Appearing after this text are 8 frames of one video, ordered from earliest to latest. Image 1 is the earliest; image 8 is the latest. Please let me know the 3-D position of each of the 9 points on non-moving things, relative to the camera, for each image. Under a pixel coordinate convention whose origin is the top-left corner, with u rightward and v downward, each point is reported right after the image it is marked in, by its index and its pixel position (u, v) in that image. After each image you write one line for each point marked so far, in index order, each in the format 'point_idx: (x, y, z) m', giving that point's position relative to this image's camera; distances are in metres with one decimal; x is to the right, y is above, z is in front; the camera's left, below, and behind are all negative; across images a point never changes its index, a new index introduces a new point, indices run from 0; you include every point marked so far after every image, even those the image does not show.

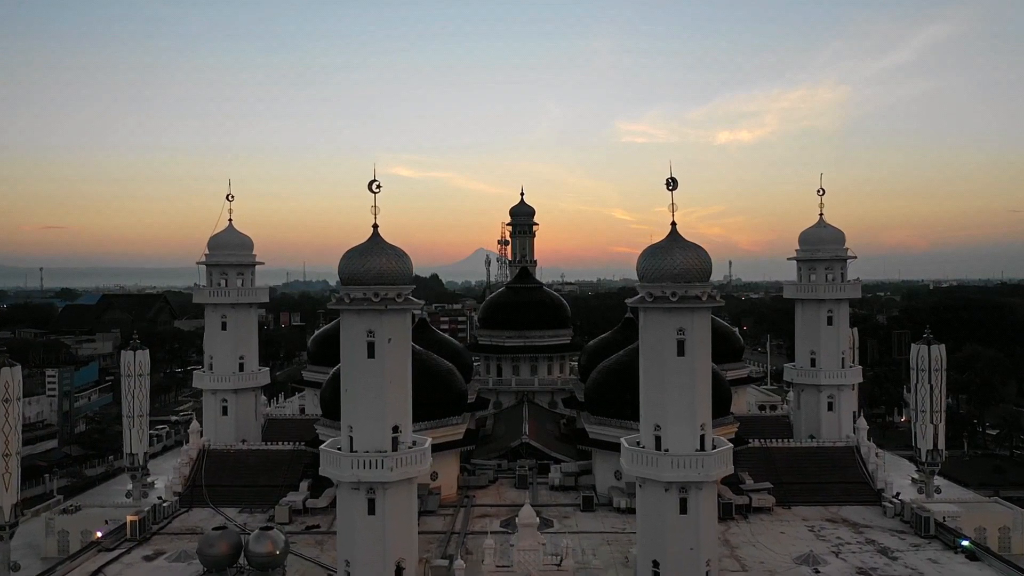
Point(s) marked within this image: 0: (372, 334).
0: (-2.5, -0.9, +13.4) m
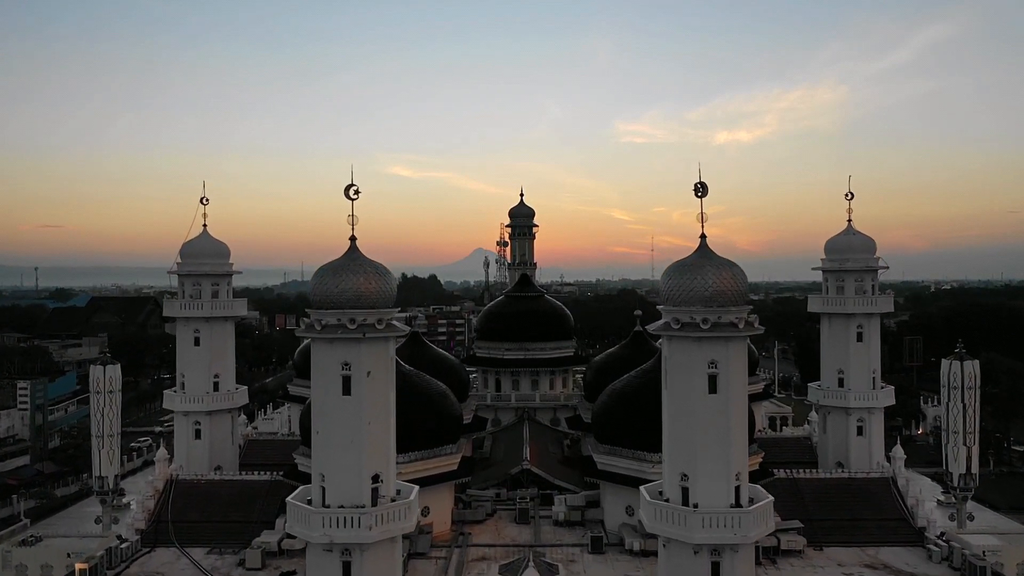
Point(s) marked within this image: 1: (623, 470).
0: (-2.5, -1.2, +11.4) m
1: (+2.7, -4.5, +18.4) m
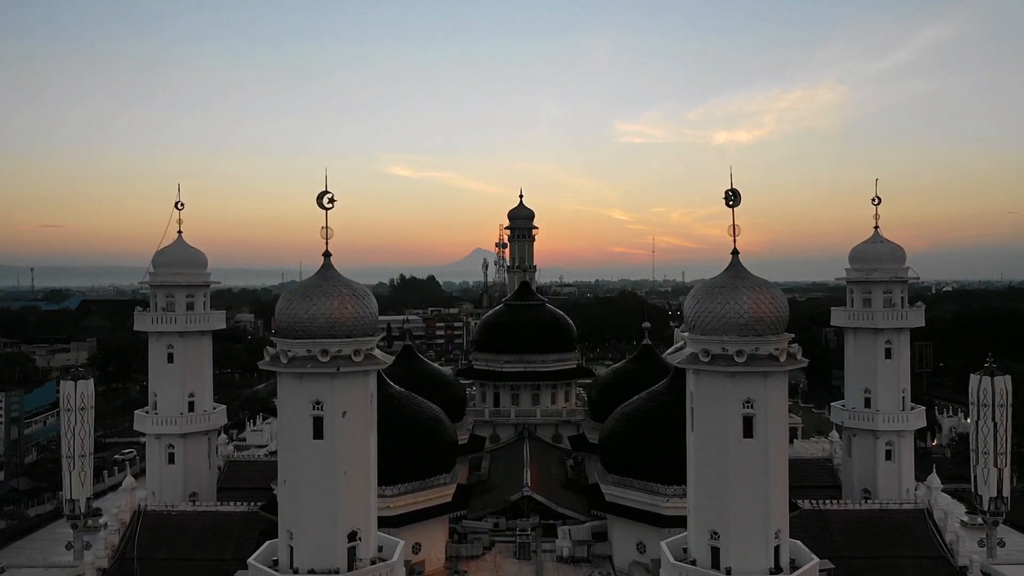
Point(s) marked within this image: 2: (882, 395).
0: (-2.5, -1.6, +9.7) m
1: (+2.7, -4.8, +16.7) m
2: (+9.9, -2.9, +20.0) m
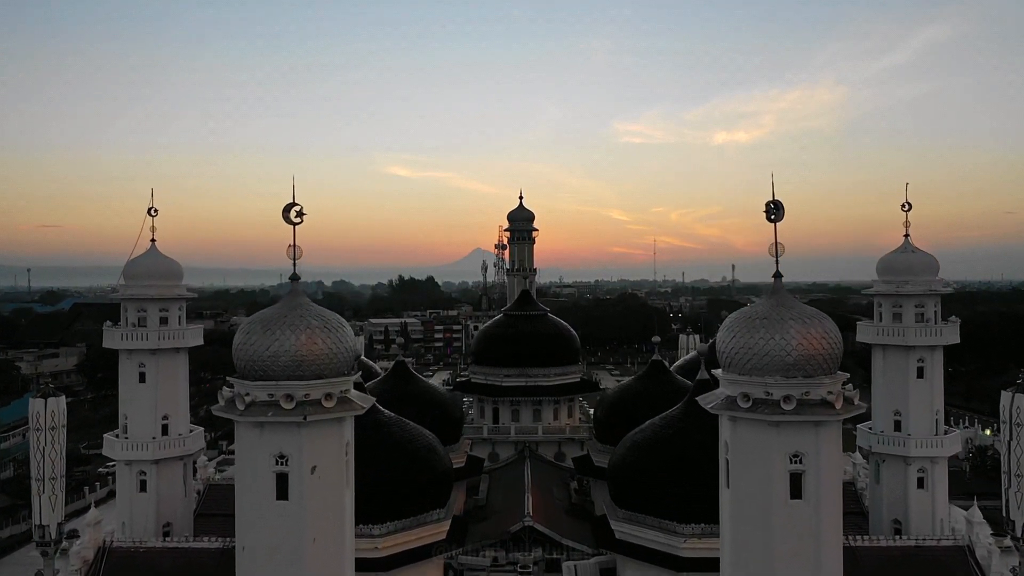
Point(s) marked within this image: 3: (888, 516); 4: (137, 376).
0: (-2.5, -1.9, +8.1) m
1: (+2.8, -5.2, +15.2) m
2: (+10.0, -3.2, +18.4) m
3: (+9.5, -5.7, +18.7) m
4: (-9.5, -2.2, +18.8) m
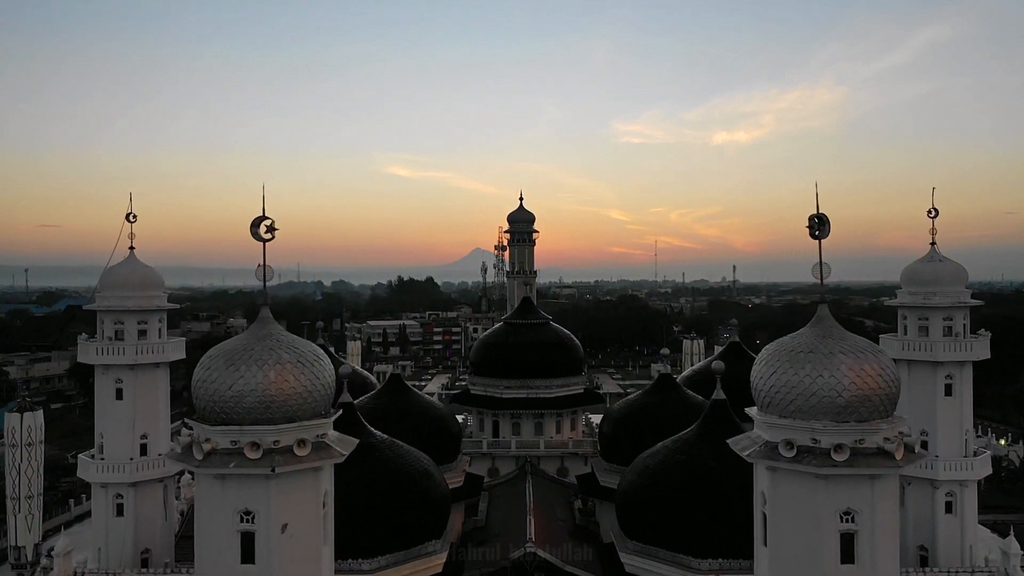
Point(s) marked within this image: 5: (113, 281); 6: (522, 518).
0: (-2.5, -2.2, +7.0) m
1: (+2.8, -5.4, +14.0) m
2: (+10.0, -3.5, +17.3) m
3: (+9.5, -6.0, +17.6) m
4: (-9.5, -2.5, +17.7) m
5: (-9.5, +0.2, +17.8) m
6: (+0.3, -6.2, +20.0) m
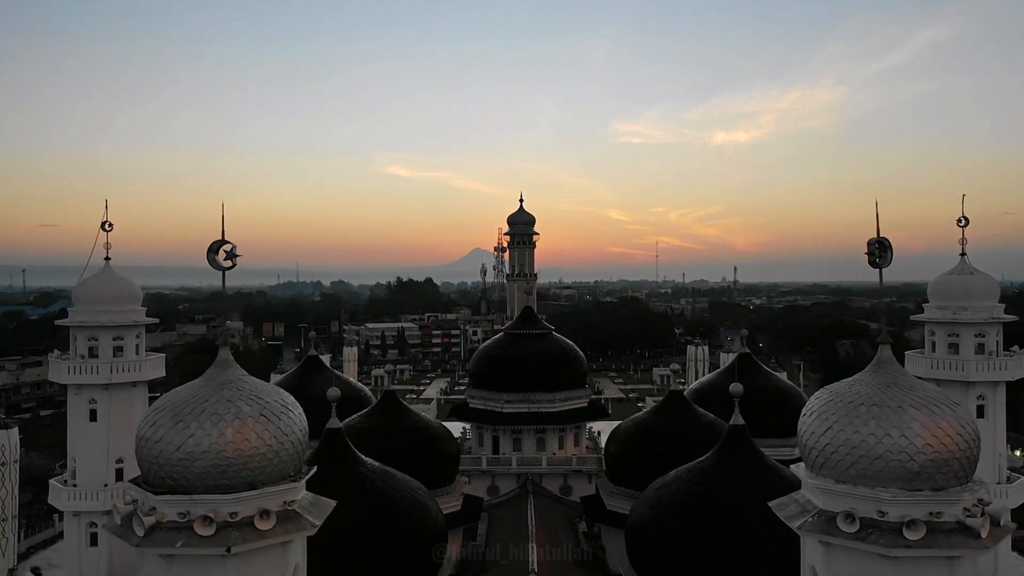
0: (-2.4, -2.5, +5.8) m
1: (+2.8, -5.7, +12.9) m
2: (+10.0, -3.8, +16.1) m
3: (+9.5, -6.3, +16.5) m
4: (-9.4, -2.8, +16.5) m
5: (-9.5, -0.1, +16.7) m
6: (+0.3, -6.5, +18.8) m
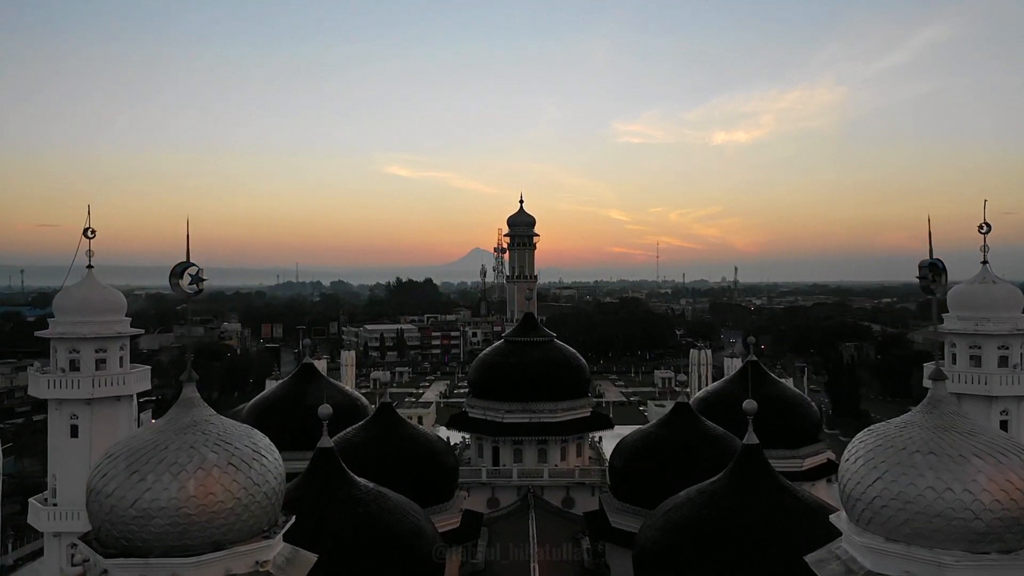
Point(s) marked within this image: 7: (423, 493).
0: (-2.4, -2.7, +5.1) m
1: (+2.8, -6.0, +12.1) m
2: (+10.0, -4.0, +15.4) m
3: (+9.6, -6.5, +15.7) m
4: (-9.4, -3.0, +15.8) m
5: (-9.5, -0.3, +15.9) m
6: (+0.3, -6.7, +18.1) m
7: (-2.0, -5.0, +18.3) m
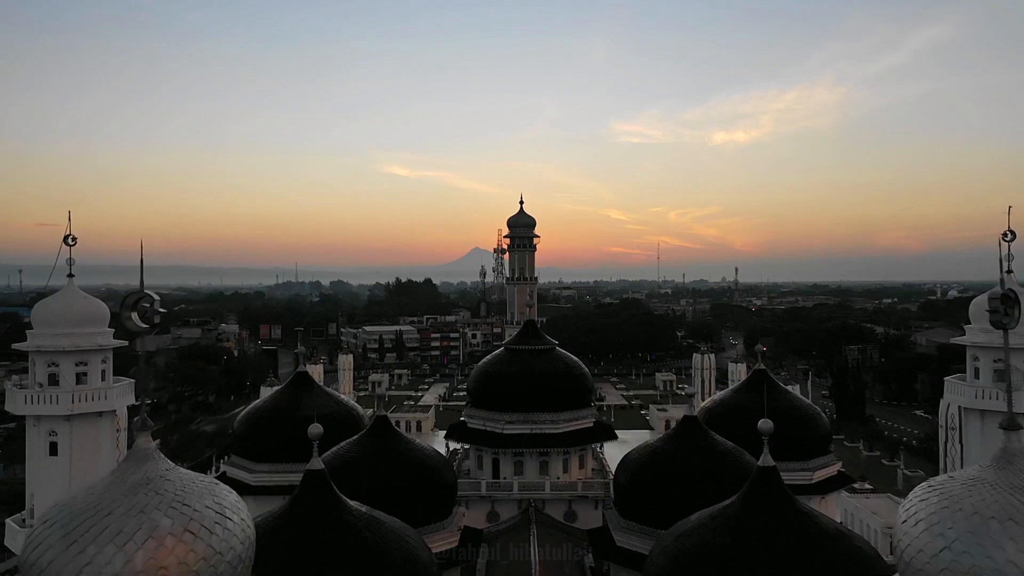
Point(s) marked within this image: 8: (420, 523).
0: (-2.4, -2.9, +4.3) m
1: (+2.9, -6.2, +11.4) m
2: (+10.1, -4.2, +14.6) m
3: (+9.6, -6.7, +15.0) m
4: (-9.4, -3.2, +15.0) m
5: (-9.5, -0.5, +15.2) m
6: (+0.4, -6.9, +17.3) m
7: (-2.0, -5.2, +17.6) m
8: (-1.9, -5.4, +17.6) m
